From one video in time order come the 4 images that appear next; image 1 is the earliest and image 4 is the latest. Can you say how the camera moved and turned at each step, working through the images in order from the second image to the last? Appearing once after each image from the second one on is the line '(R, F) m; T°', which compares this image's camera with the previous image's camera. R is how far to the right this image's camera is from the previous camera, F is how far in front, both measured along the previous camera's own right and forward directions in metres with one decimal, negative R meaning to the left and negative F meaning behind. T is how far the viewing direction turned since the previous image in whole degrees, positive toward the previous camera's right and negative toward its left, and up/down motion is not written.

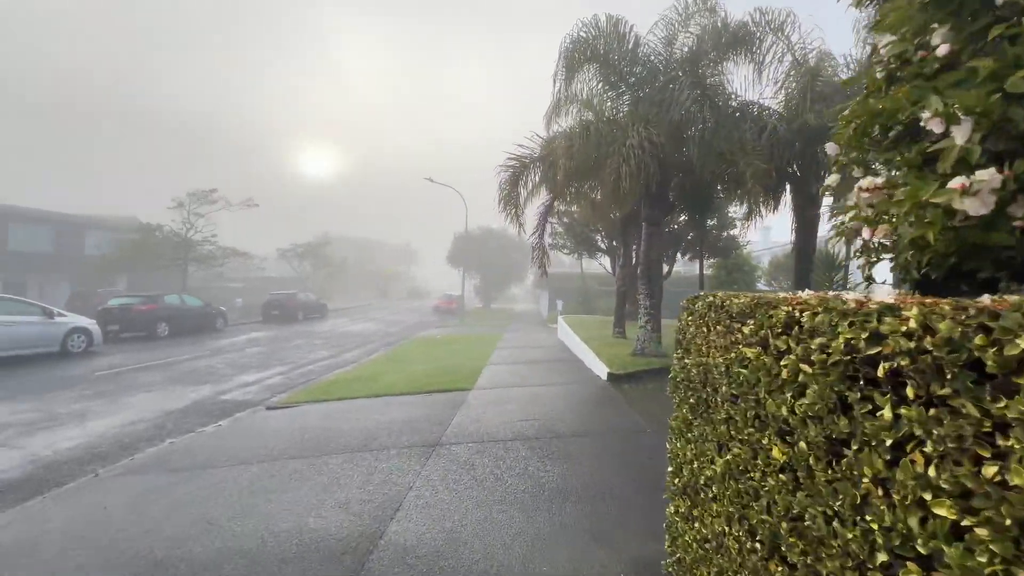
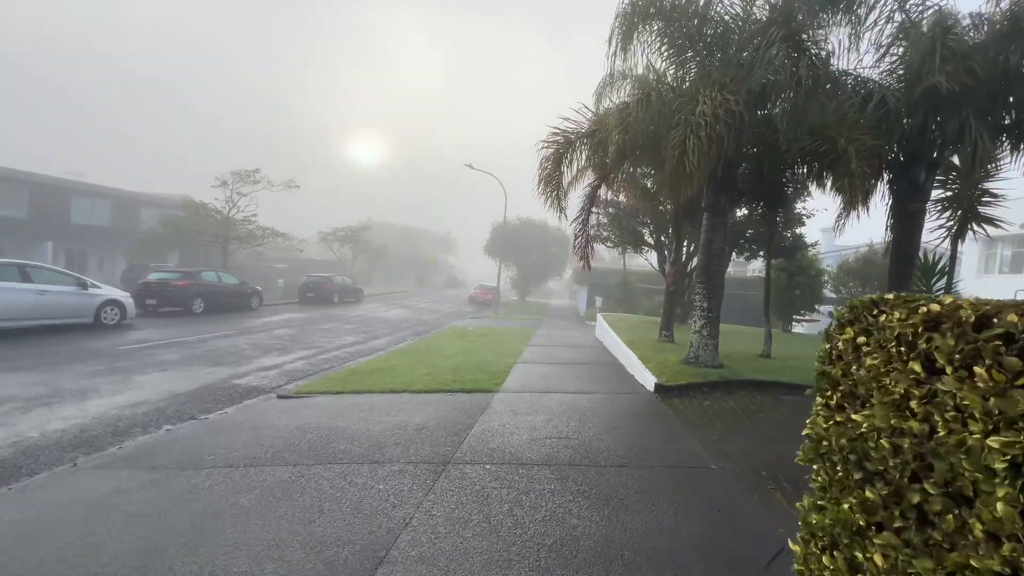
(0.0, +1.1) m; -5°
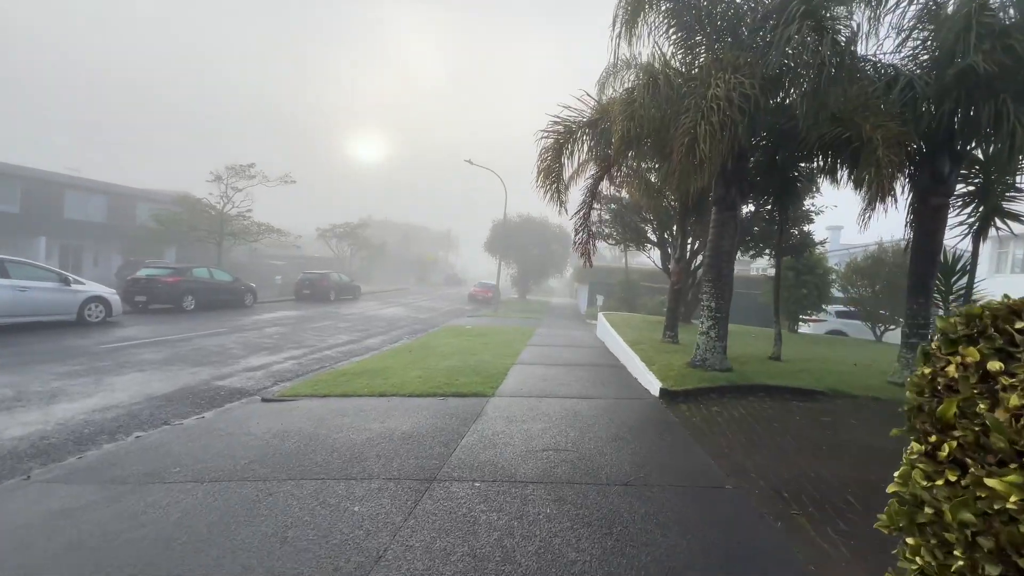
(+0.1, +0.5) m; 0°
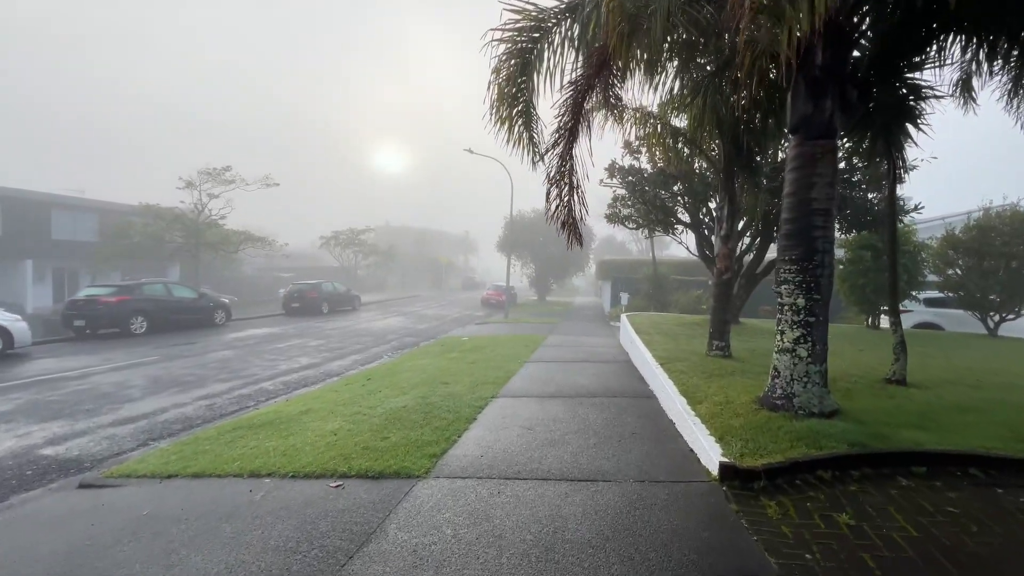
(+0.9, +3.2) m; -4°
